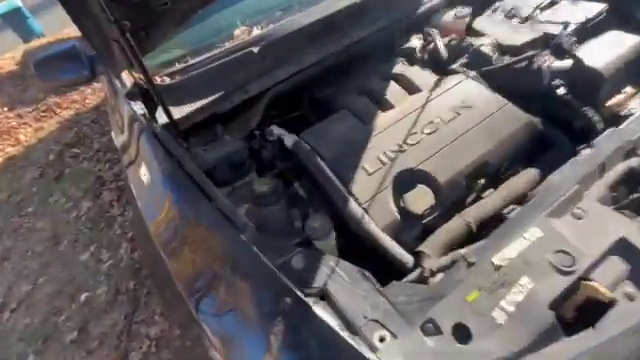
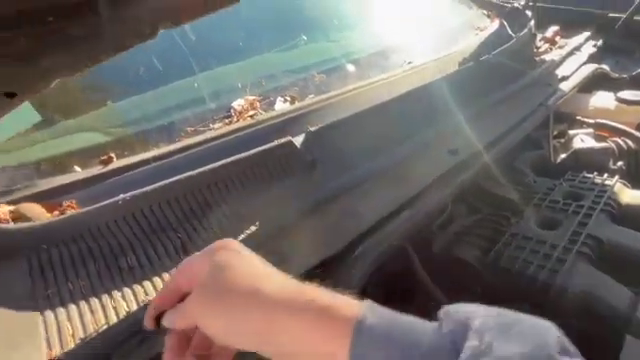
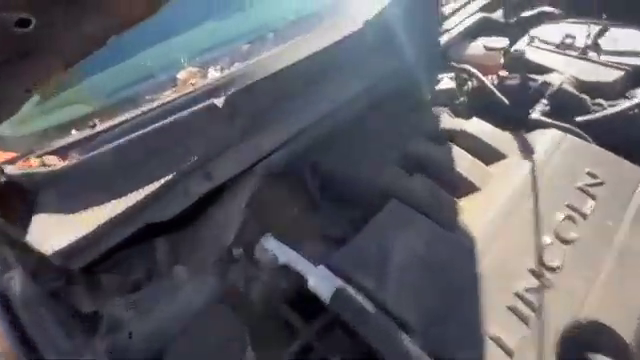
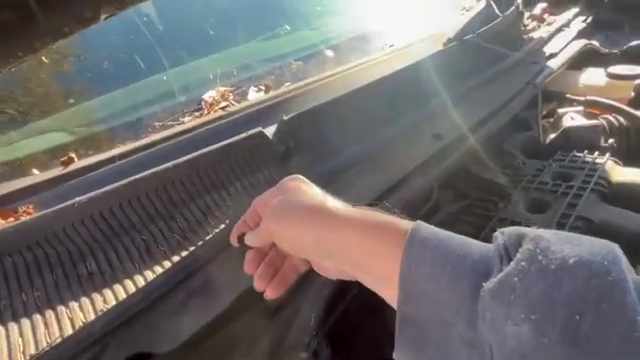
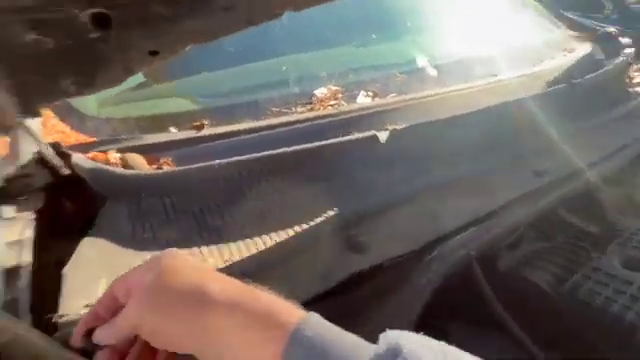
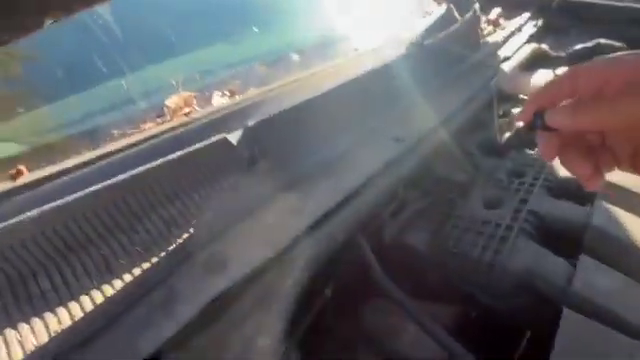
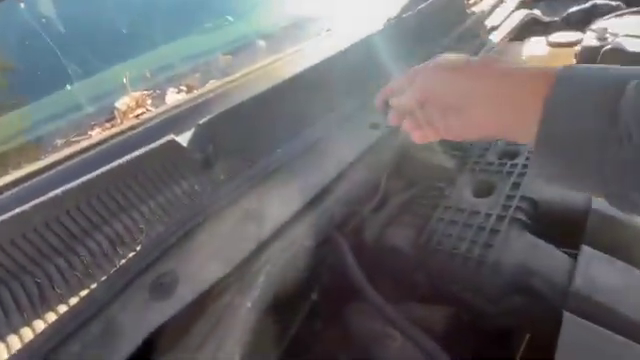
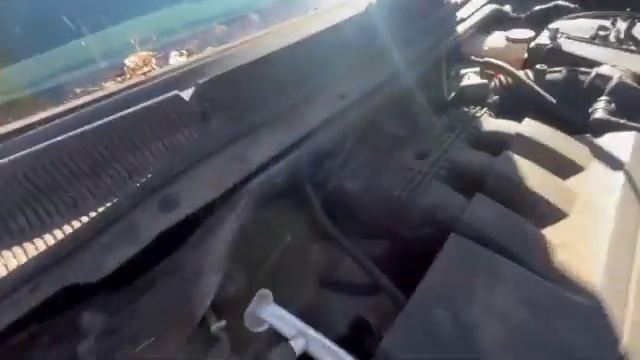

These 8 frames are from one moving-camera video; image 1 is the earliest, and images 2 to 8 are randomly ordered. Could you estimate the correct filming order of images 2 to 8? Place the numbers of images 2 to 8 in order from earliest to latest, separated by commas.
3, 8, 6, 7, 4, 2, 5
